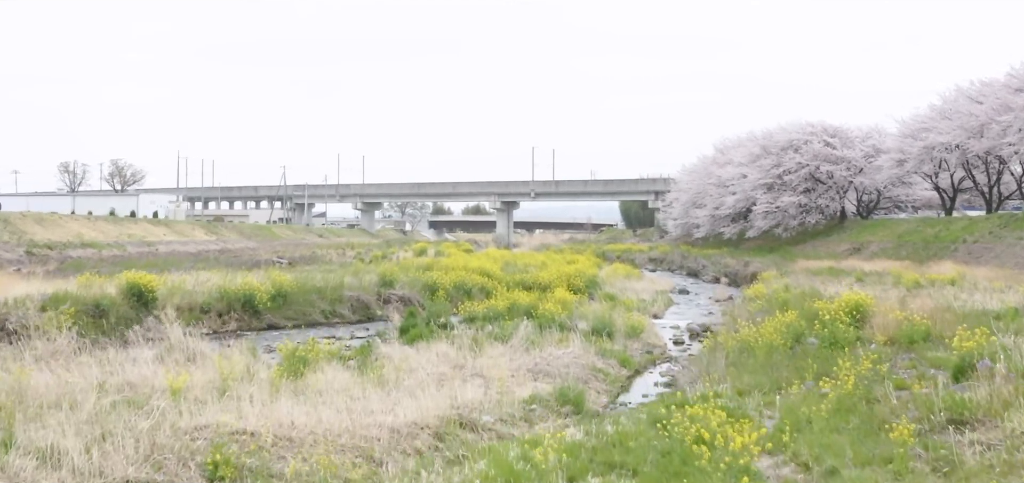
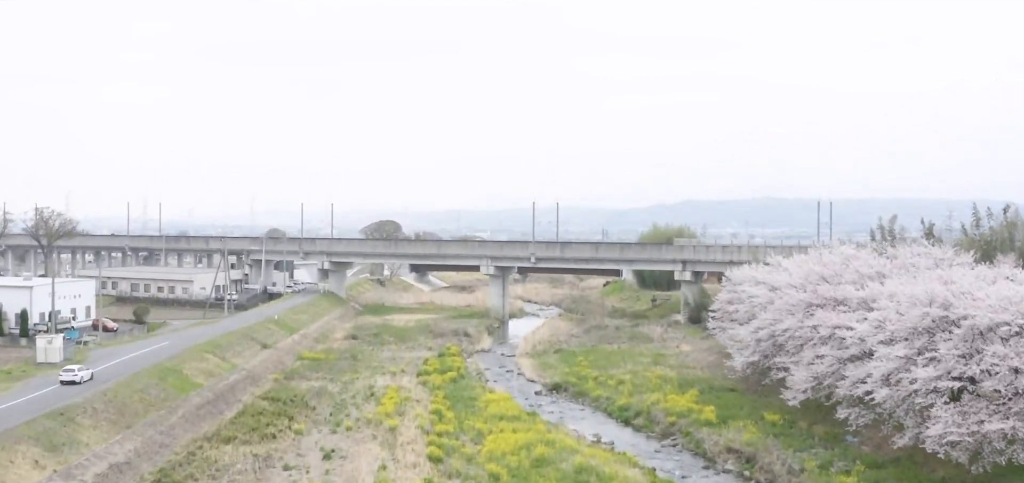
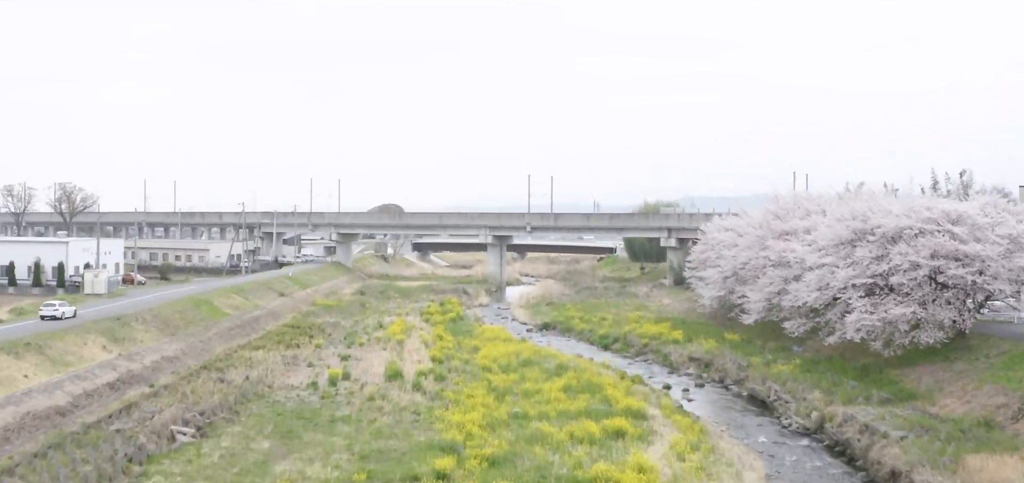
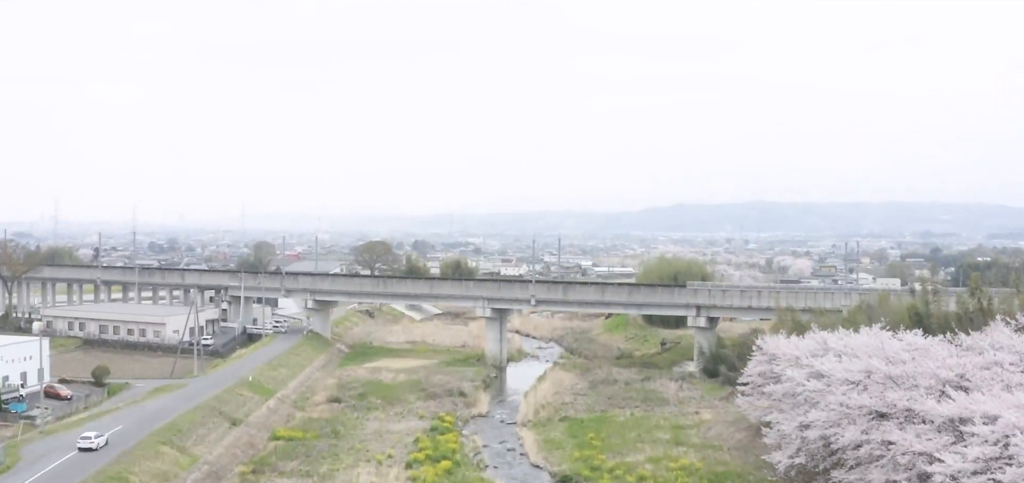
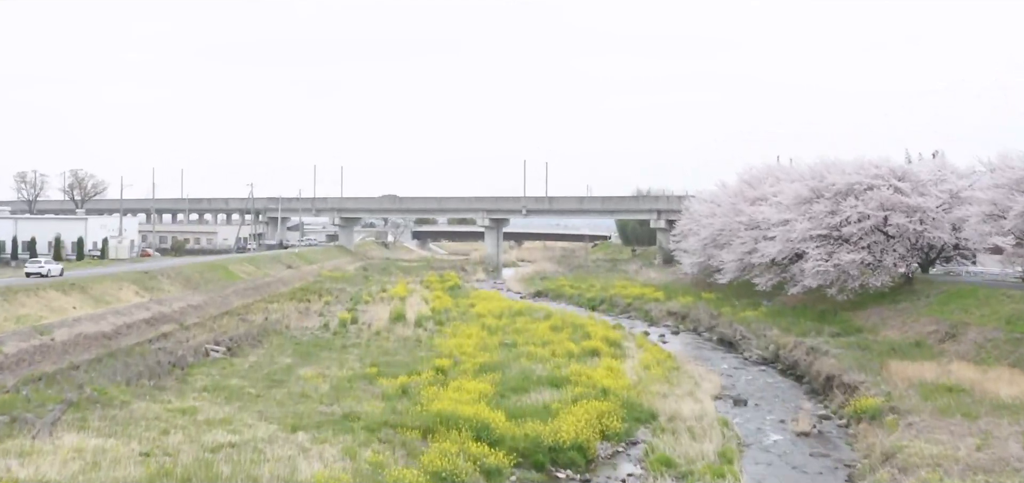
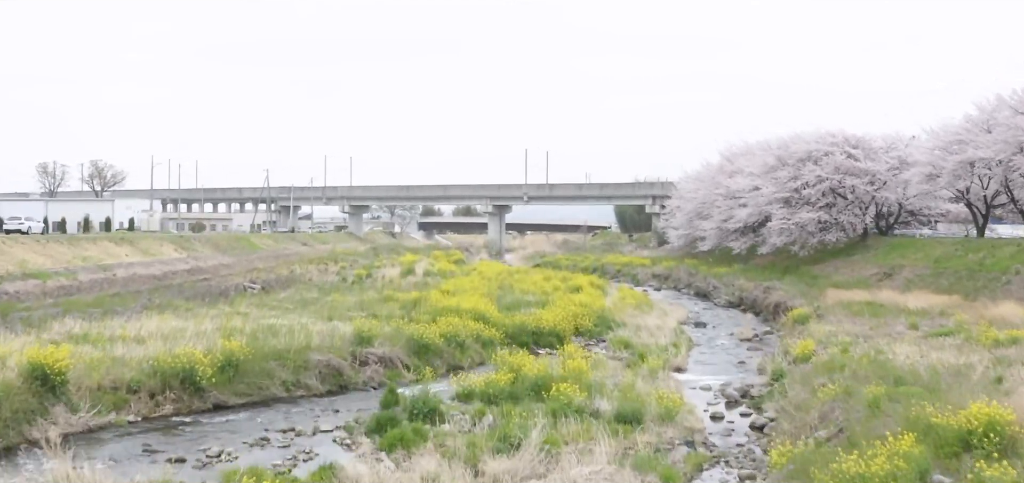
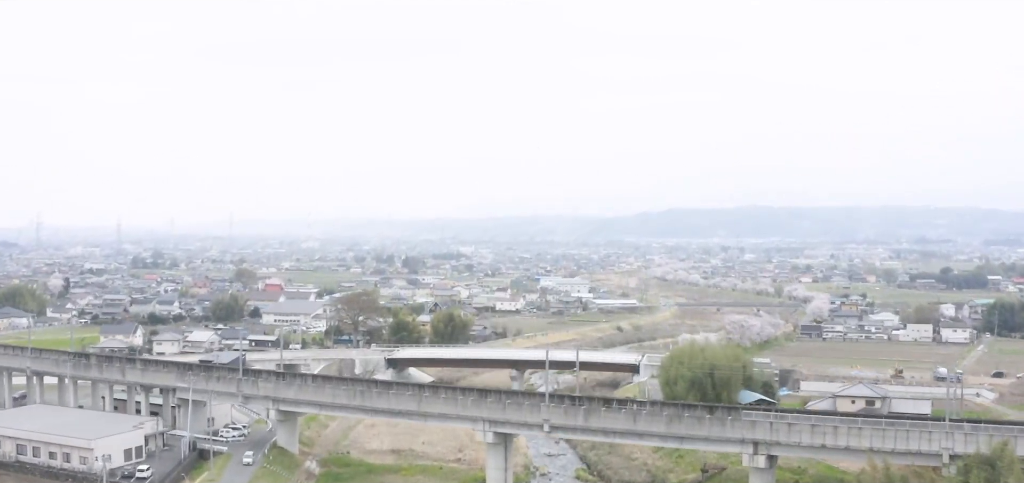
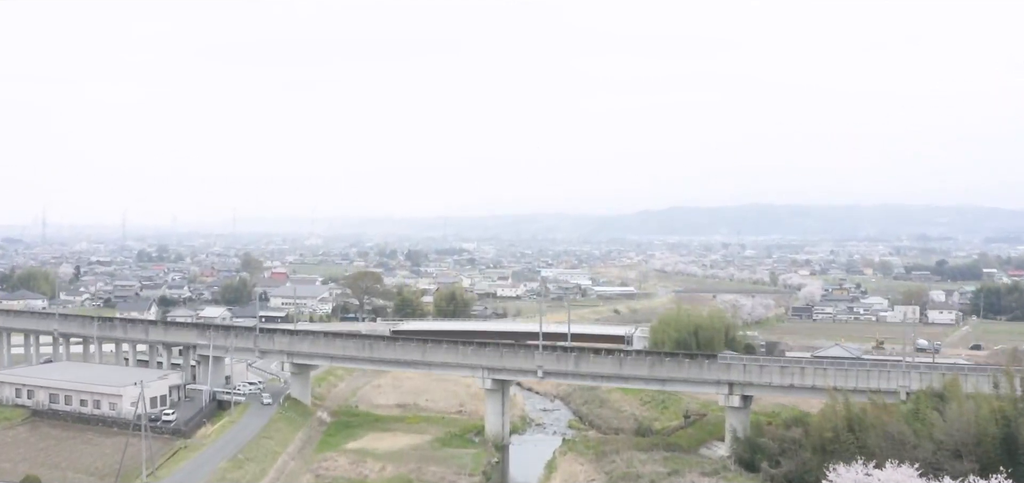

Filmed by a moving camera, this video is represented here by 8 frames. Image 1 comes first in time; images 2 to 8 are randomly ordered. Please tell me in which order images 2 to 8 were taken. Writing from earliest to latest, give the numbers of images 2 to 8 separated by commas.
6, 5, 3, 2, 4, 8, 7
